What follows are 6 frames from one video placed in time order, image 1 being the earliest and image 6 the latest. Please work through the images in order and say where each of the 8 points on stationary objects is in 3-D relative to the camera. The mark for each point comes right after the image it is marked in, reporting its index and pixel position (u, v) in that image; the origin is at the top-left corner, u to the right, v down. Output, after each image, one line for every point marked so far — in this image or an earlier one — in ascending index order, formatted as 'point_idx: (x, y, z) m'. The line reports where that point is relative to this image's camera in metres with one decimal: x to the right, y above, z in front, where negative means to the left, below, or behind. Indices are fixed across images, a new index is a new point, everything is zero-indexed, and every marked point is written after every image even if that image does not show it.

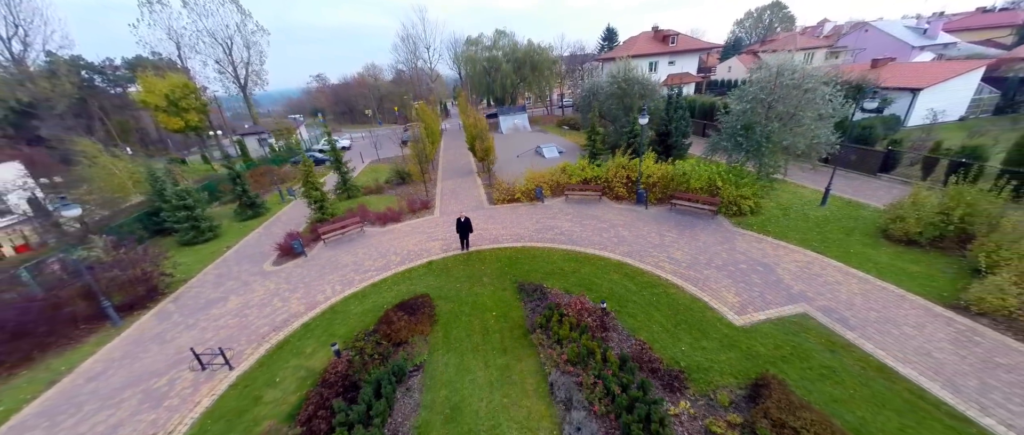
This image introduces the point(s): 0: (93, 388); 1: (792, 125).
0: (-9.7, -3.9, +7.3) m
1: (+10.5, +3.5, +11.8) m
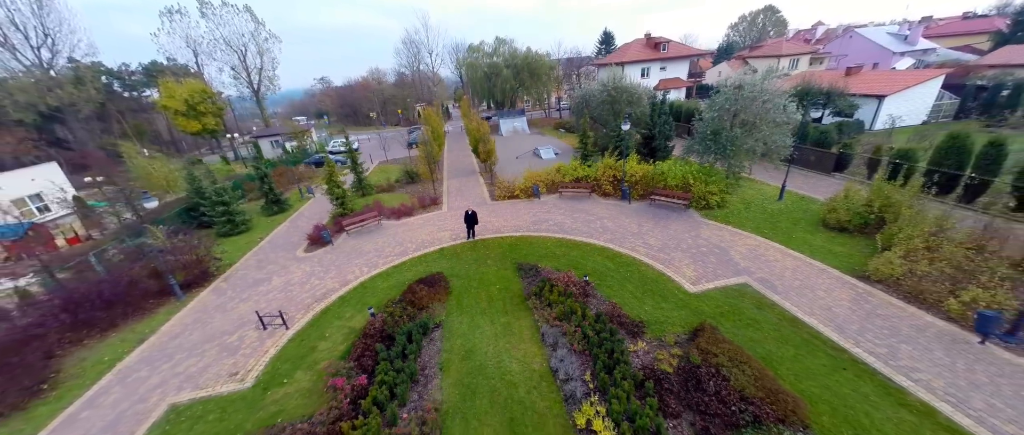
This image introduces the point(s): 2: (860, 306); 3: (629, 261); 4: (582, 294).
0: (-9.7, -3.6, +9.1) m
1: (+10.5, +3.8, +13.7) m
2: (+8.6, -2.1, +7.7) m
3: (+3.9, -1.5, +10.5) m
4: (+2.0, -2.1, +8.9) m
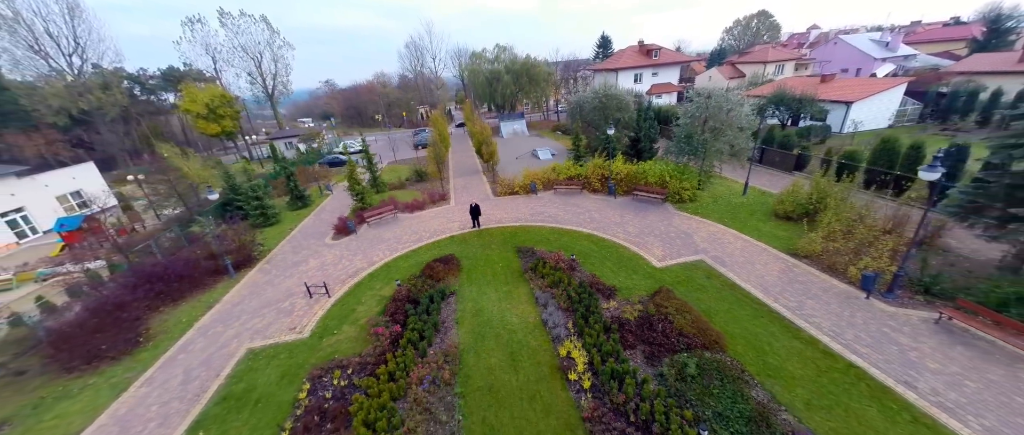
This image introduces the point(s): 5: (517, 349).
0: (-9.7, -3.2, +11.2) m
1: (+10.5, +4.2, +15.8) m
2: (+8.6, -1.7, +9.8) m
3: (+3.9, -1.1, +12.6) m
4: (+2.0, -1.8, +11.0) m
5: (+0.1, -3.5, +8.2) m
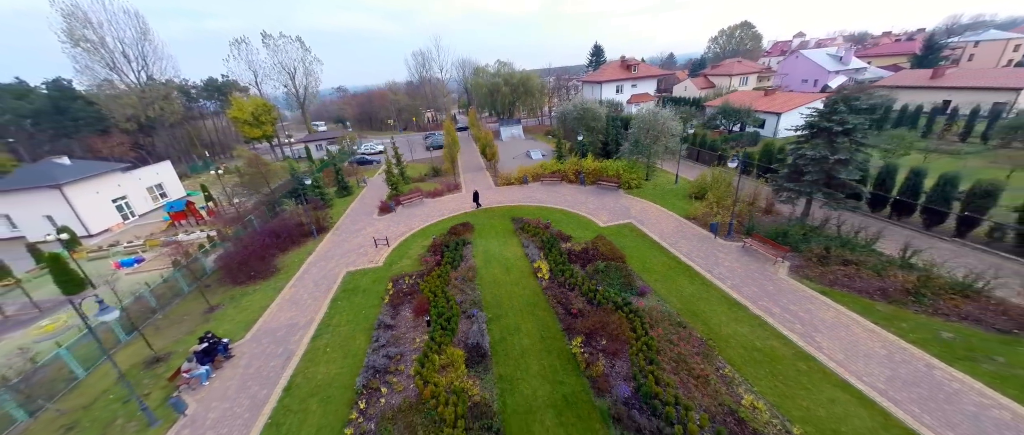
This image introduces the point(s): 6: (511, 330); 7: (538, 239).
0: (-10.0, -2.0, +17.2) m
1: (+10.3, +5.4, +21.8) m
2: (+8.4, -0.5, +15.8) m
3: (+3.7, +0.2, +18.6) m
4: (+1.8, -0.5, +17.0) m
5: (-0.1, -2.2, +14.2) m
6: (0.0, -3.8, +10.6) m
7: (+1.3, -1.1, +16.0) m
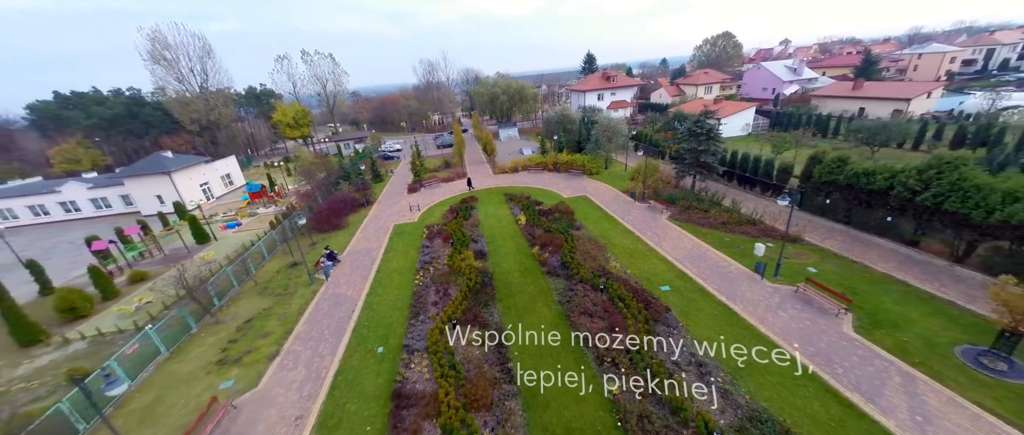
0: (-10.6, +0.2, +25.2) m
1: (+9.6, +7.4, +29.7) m
2: (+7.7, +1.6, +23.7) m
3: (+3.0, +2.2, +26.5) m
4: (+1.1, +1.6, +24.9) m
5: (-0.8, -0.1, +22.1) m
6: (-0.8, -1.7, +18.5) m
7: (+0.7, +1.0, +23.9) m
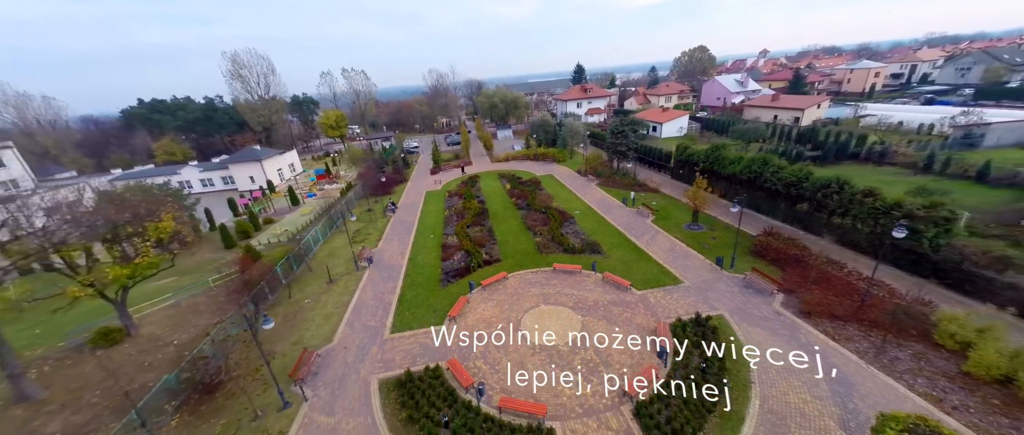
0: (-11.8, +3.7, +37.8) m
1: (+8.6, +10.8, +42.2) m
2: (+6.6, +5.0, +36.2) m
3: (+1.9, +5.7, +39.0) m
4: (0.0, +5.1, +37.5) m
5: (-1.9, +3.4, +34.7) m
6: (-1.9, +1.8, +31.1) m
7: (-0.5, +4.5, +36.4) m
